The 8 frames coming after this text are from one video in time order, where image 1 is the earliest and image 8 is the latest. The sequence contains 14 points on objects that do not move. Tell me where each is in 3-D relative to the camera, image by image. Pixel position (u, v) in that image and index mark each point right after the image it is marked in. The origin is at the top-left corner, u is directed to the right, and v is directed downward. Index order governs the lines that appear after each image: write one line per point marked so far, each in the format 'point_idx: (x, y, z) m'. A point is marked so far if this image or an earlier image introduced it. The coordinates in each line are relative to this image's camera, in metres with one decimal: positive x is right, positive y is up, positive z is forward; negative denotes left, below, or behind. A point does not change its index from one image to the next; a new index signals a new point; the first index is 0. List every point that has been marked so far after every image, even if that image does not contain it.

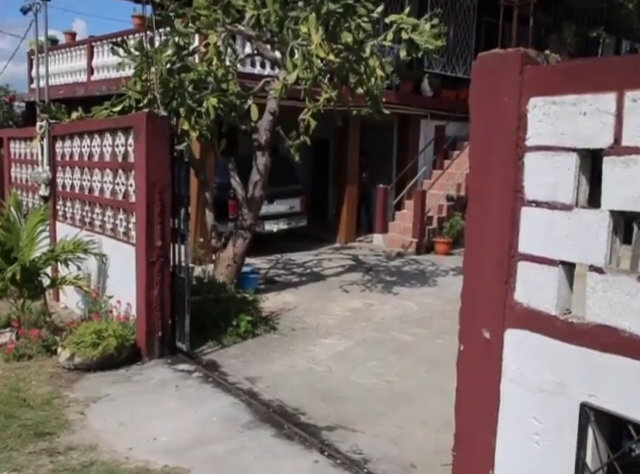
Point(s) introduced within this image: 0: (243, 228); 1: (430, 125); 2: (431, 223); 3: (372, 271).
0: (-0.9, +0.1, +8.2) m
1: (+2.3, +2.3, +14.1) m
2: (+2.1, +0.3, +12.6) m
3: (+0.8, -0.5, +10.6) m
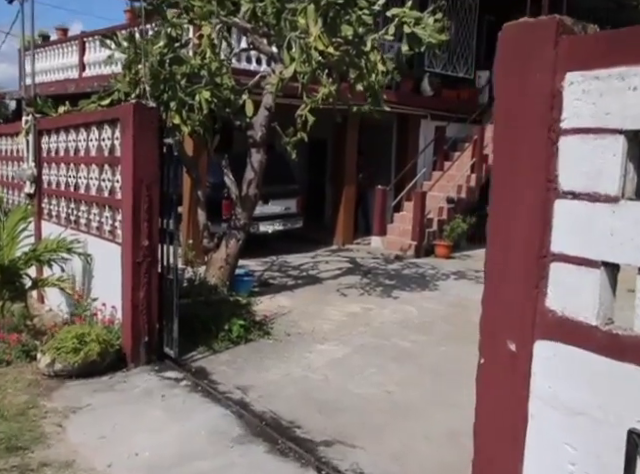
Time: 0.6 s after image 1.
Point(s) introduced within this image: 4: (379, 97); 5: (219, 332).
0: (-1.0, +0.1, +7.9) m
1: (+2.2, +2.3, +13.8) m
2: (+2.0, +0.2, +12.3) m
3: (+0.8, -0.6, +10.2) m
4: (+0.7, +1.6, +8.0) m
5: (-0.9, -0.9, +6.3) m
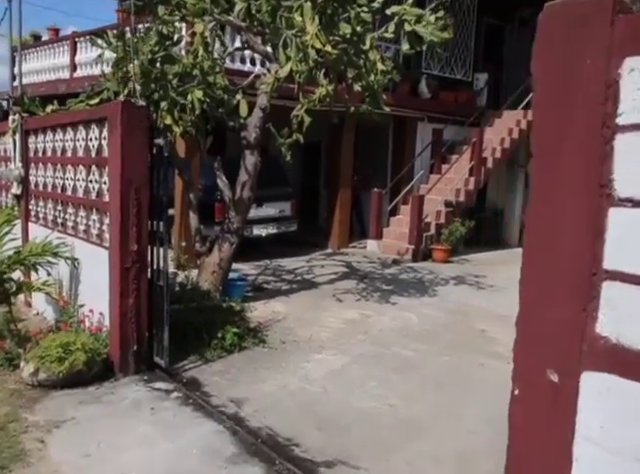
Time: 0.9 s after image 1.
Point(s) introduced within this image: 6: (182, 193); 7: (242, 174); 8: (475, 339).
0: (-1.0, +0.1, +7.7) m
1: (+2.1, +2.2, +13.6) m
2: (+1.9, +0.1, +12.1) m
3: (+0.7, -0.6, +10.0) m
4: (+0.7, +1.6, +7.8) m
5: (-1.0, -0.9, +6.0) m
6: (-1.8, +0.6, +8.9) m
7: (-0.9, +0.7, +7.7) m
8: (+1.6, -1.1, +7.2) m
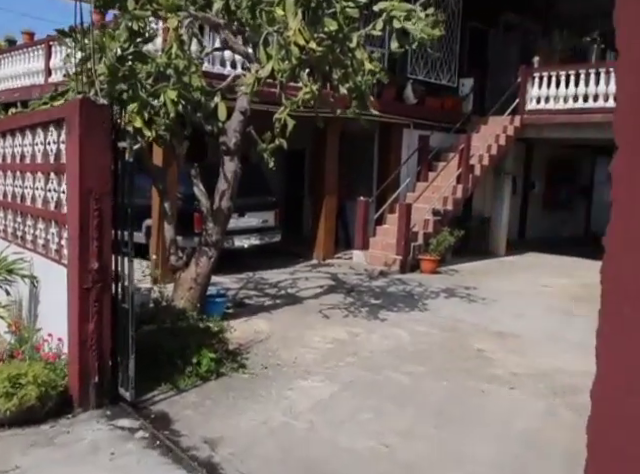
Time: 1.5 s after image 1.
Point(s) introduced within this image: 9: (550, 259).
0: (-1.2, -0.1, +7.1) m
1: (+1.8, +2.0, +13.1) m
2: (+1.6, 0.0, +11.6) m
3: (+0.5, -0.8, +9.4) m
4: (+0.5, +1.5, +7.3) m
5: (-1.1, -1.0, +5.4) m
6: (-2.0, +0.4, +8.3) m
7: (-1.1, +0.6, +7.2) m
8: (+1.5, -1.2, +6.7) m
9: (+4.7, -0.5, +13.9) m
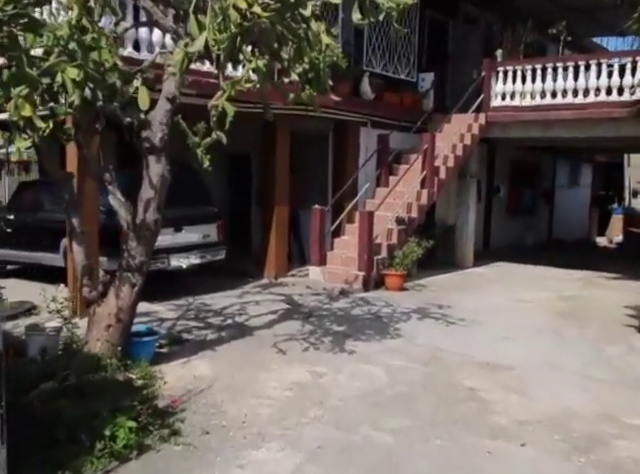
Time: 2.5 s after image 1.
0: (-1.6, -0.3, +5.6) m
1: (+0.9, +1.8, +11.9) m
2: (+0.9, -0.2, +10.2) m
3: (-0.1, -1.0, +8.0) m
4: (0.0, +1.3, +5.9) m
5: (-1.3, -1.2, +3.9) m
6: (-2.5, +0.2, +6.8) m
7: (-1.5, +0.4, +5.7) m
8: (+1.1, -1.3, +5.3) m
9: (+3.8, -0.6, +12.9) m
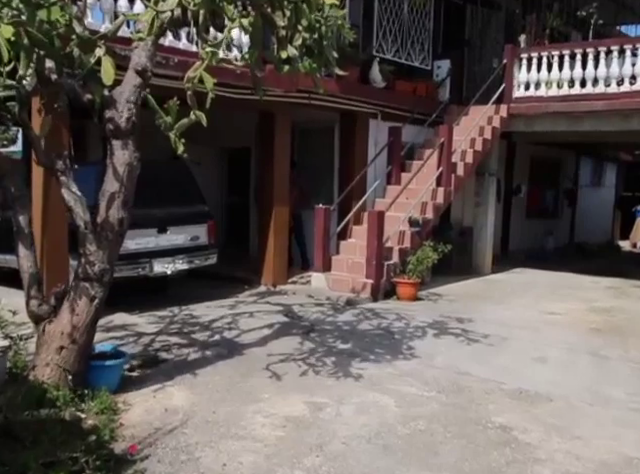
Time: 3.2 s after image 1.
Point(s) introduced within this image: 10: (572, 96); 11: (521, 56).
0: (-1.6, -0.3, +4.6) m
1: (+1.0, +1.7, +10.8) m
2: (+1.0, -0.3, +9.2) m
3: (-0.1, -1.0, +7.0) m
4: (+0.1, +1.3, +4.9) m
5: (-1.3, -1.2, +2.9) m
6: (-2.5, +0.2, +5.8) m
7: (-1.5, +0.4, +4.7) m
8: (+1.1, -1.3, +4.3) m
9: (+3.9, -0.7, +11.8) m
10: (+3.8, +2.1, +10.3) m
11: (+3.2, +2.9, +10.9) m
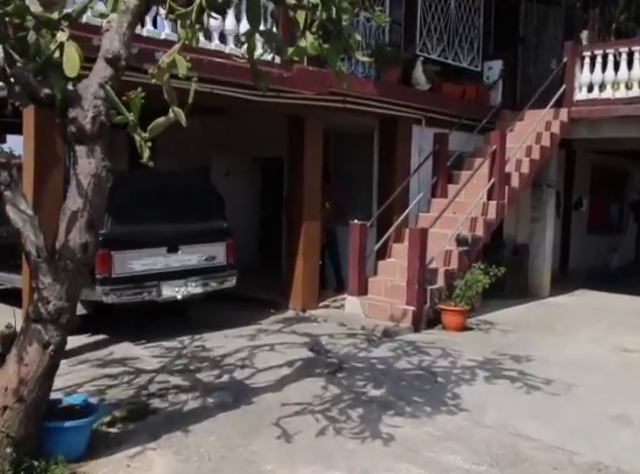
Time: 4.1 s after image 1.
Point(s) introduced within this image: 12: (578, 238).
0: (-1.5, -0.4, +3.6) m
1: (+1.5, +1.5, +9.7) m
2: (+1.4, -0.5, +8.1) m
3: (+0.2, -1.2, +5.9) m
4: (+0.2, +1.1, +3.8) m
5: (-1.4, -1.3, +1.9) m
6: (-2.3, 0.0, +4.9) m
7: (-1.4, +0.2, +3.7) m
8: (+1.2, -1.5, +3.1) m
9: (+4.4, -1.0, +10.4) m
10: (+4.3, +1.8, +9.0) m
11: (+3.8, +2.6, +9.7) m
12: (+4.8, 0.0, +12.7) m
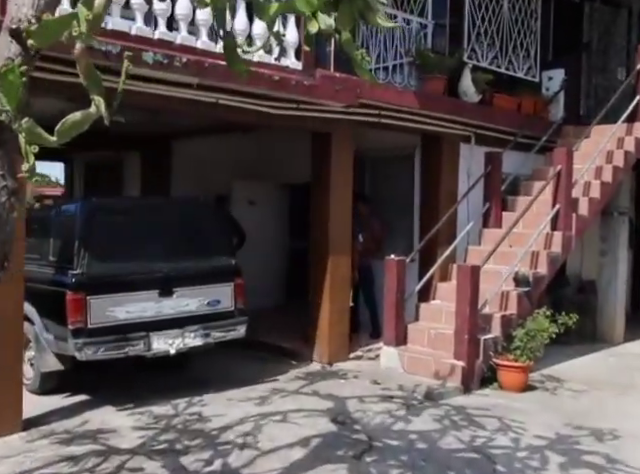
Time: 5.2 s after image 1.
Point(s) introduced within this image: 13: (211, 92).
0: (-1.5, -0.6, +2.4) m
1: (+1.9, +1.0, +8.4) m
2: (+1.7, -0.9, +6.7) m
3: (+0.3, -1.5, +4.6) m
4: (+0.2, +0.9, +2.6) m
5: (-1.5, -1.5, +0.7) m
6: (-2.2, -0.3, +3.8) m
7: (-1.4, 0.0, +2.5) m
8: (+1.1, -1.7, +1.7) m
9: (+4.9, -1.5, +8.8) m
10: (+4.7, +1.4, +7.5) m
11: (+4.2, +2.2, +8.2) m
12: (+5.4, -0.6, +11.1) m
13: (-0.9, +1.2, +5.9) m
